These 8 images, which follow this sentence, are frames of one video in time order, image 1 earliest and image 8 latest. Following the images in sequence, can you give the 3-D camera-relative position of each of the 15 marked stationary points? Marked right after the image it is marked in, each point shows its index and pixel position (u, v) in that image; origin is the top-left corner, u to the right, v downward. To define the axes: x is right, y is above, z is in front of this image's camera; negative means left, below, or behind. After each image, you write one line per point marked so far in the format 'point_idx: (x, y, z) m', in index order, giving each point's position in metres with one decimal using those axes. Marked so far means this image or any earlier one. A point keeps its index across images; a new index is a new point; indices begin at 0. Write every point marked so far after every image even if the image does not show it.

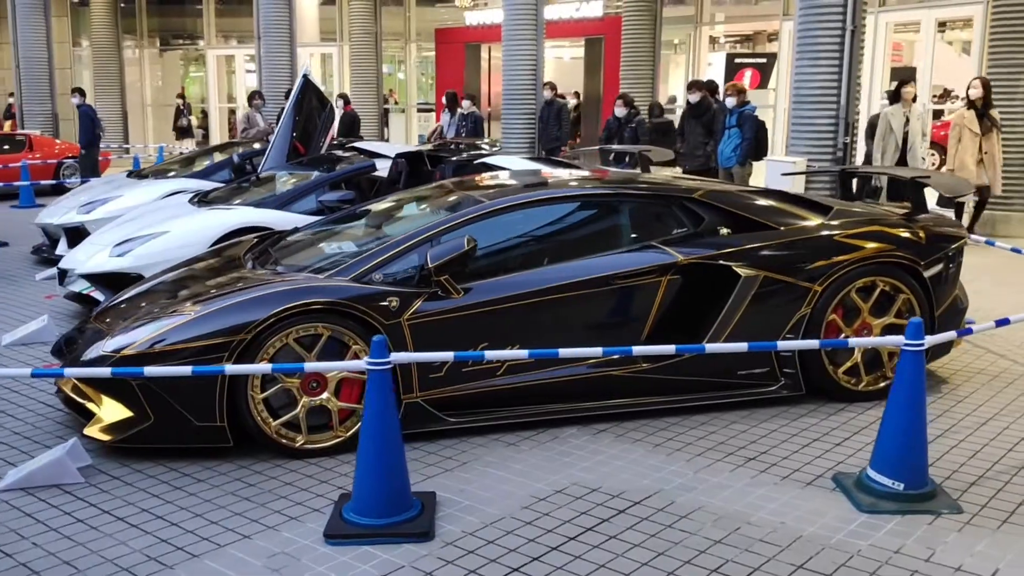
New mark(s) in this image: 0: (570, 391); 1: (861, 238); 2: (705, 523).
0: (+0.3, -0.6, +5.4) m
1: (+1.9, +0.3, +5.7) m
2: (+0.8, -1.0, +4.1) m
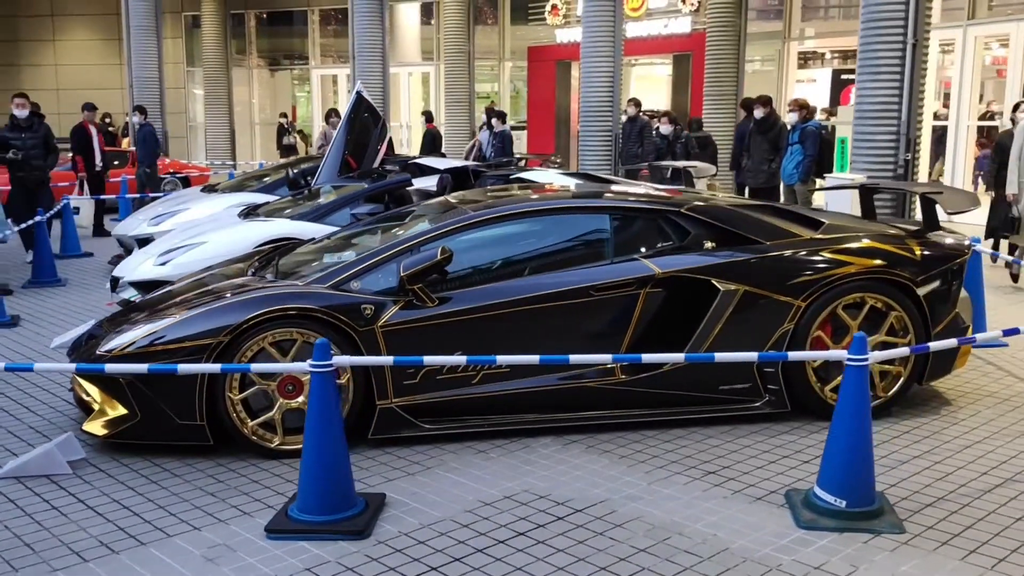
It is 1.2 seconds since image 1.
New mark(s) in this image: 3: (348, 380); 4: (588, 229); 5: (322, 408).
0: (+0.2, -0.6, +5.4) m
1: (+1.8, +0.2, +5.6) m
2: (+0.5, -1.0, +4.1) m
3: (-0.8, -0.5, +5.2) m
4: (+0.5, +0.3, +5.6) m
5: (-0.8, -0.5, +4.2) m
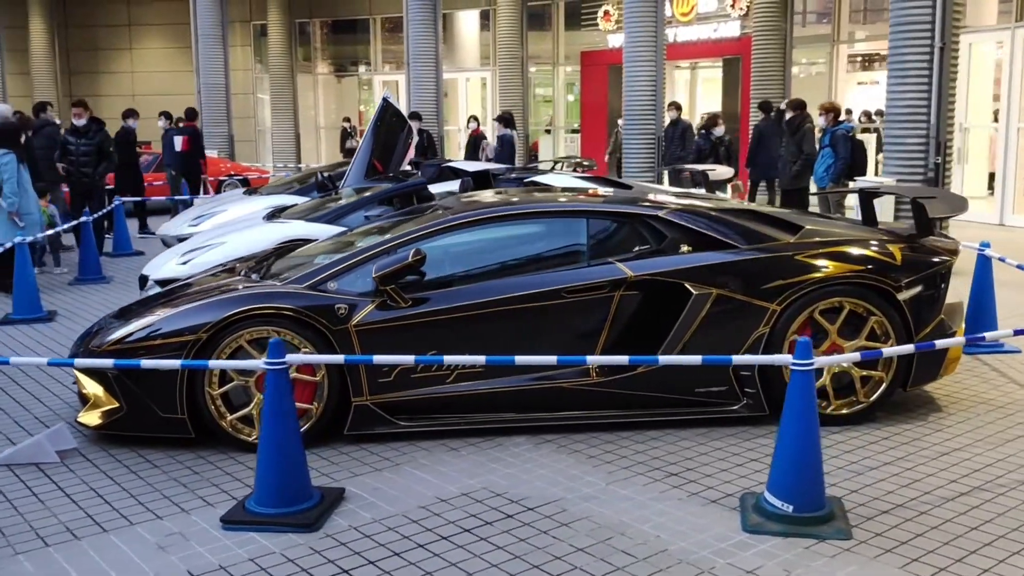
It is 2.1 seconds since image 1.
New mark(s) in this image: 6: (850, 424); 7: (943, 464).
0: (0.0, -0.6, +5.5) m
1: (+1.7, +0.2, +5.5) m
2: (+0.3, -1.0, +4.2) m
3: (-1.0, -0.5, +5.3) m
4: (+0.4, +0.3, +5.6) m
5: (-1.0, -0.5, +4.3) m
6: (+1.9, -0.7, +5.5) m
7: (+2.1, -0.9, +4.9) m
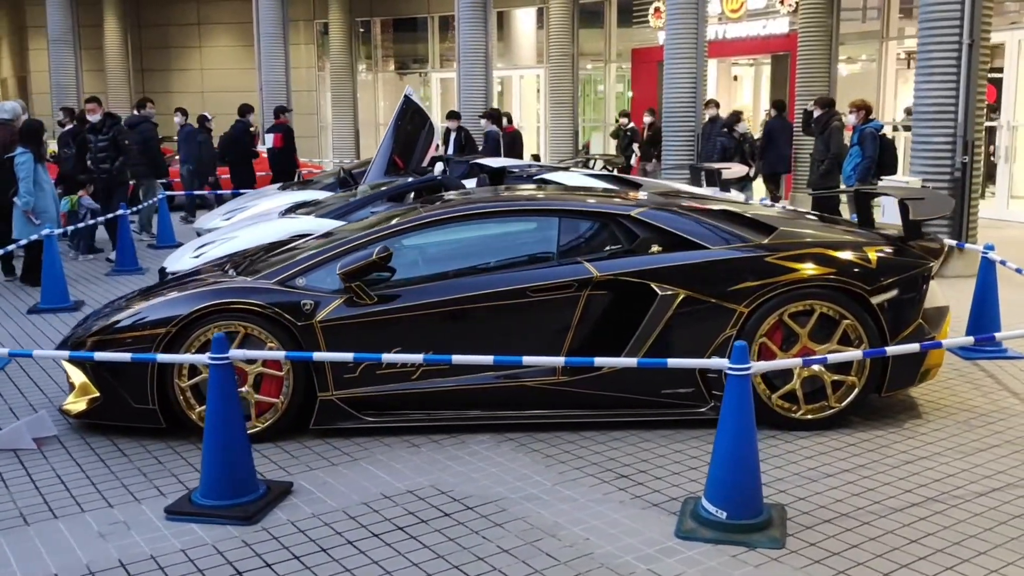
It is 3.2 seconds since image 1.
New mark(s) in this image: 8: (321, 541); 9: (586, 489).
0: (-0.2, -0.6, +5.4) m
1: (+1.5, +0.2, +5.4) m
2: (0.0, -1.0, +4.1) m
3: (-1.2, -0.5, +5.3) m
4: (+0.2, +0.3, +5.6) m
5: (-1.3, -0.5, +4.4) m
6: (+1.7, -0.8, +5.3) m
7: (+1.9, -0.9, +4.7) m
8: (-0.8, -1.0, +4.1) m
9: (+0.3, -0.9, +4.6) m
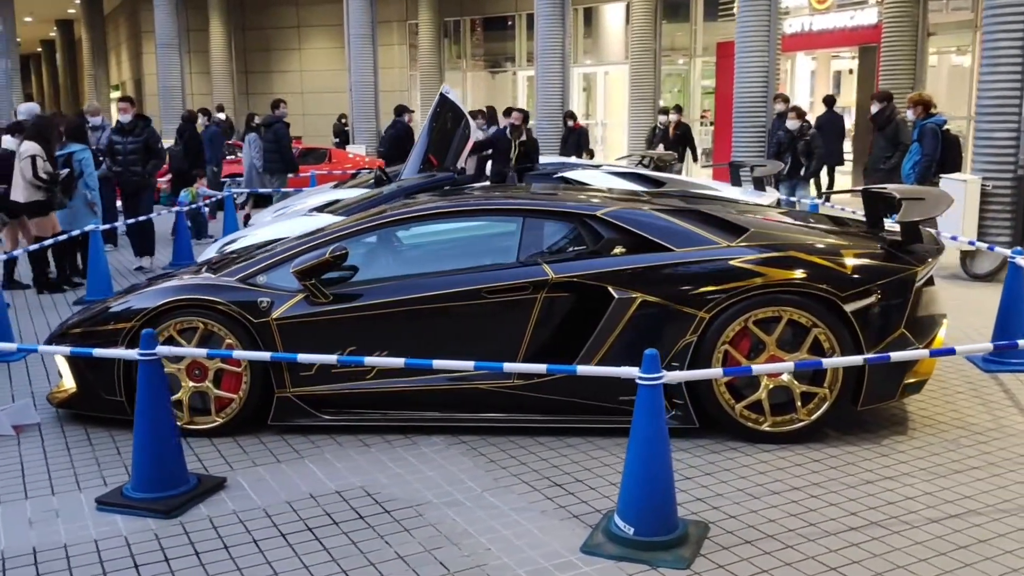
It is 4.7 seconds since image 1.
0: (-0.4, -0.6, +5.4) m
1: (+1.3, +0.1, +5.1) m
2: (-0.4, -1.0, +4.0) m
3: (-1.4, -0.4, +5.4) m
4: (0.0, +0.3, +5.5) m
5: (-1.6, -0.5, +4.5) m
6: (+1.4, -0.8, +5.1) m
7: (+1.5, -0.9, +4.4) m
8: (-1.2, -1.0, +4.1) m
9: (0.0, -0.9, +4.5) m
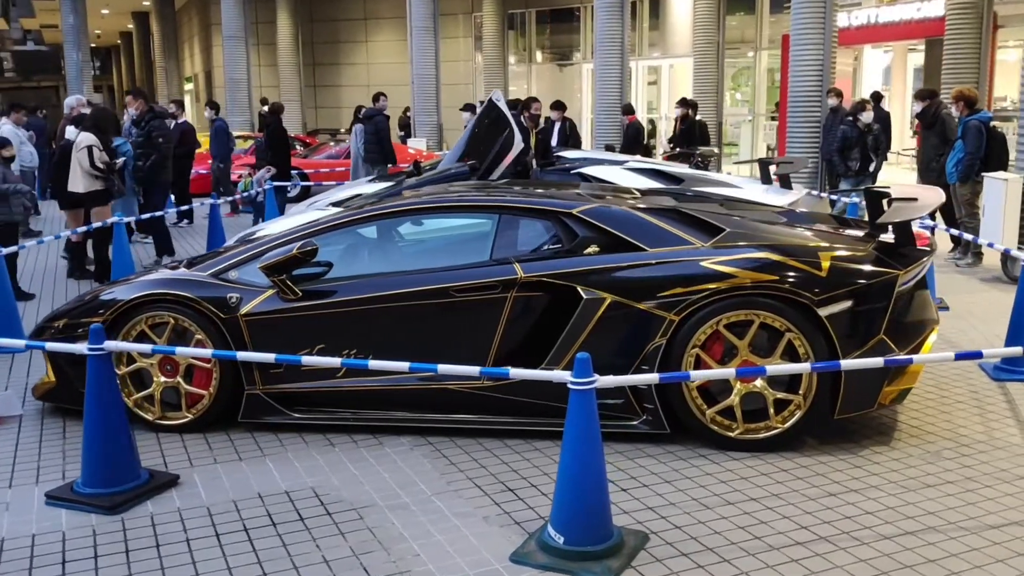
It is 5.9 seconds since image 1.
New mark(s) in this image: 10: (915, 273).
0: (-0.6, -0.6, +5.3) m
1: (+1.1, +0.1, +4.9) m
2: (-0.7, -1.0, +4.0) m
3: (-1.6, -0.4, +5.4) m
4: (-0.2, +0.3, +5.3) m
5: (-1.9, -0.4, +4.5) m
6: (+1.2, -0.8, +4.8) m
7: (+1.3, -0.9, +4.2) m
8: (-1.4, -1.0, +4.1) m
9: (-0.2, -0.9, +4.3) m
10: (+2.0, +0.1, +5.0) m
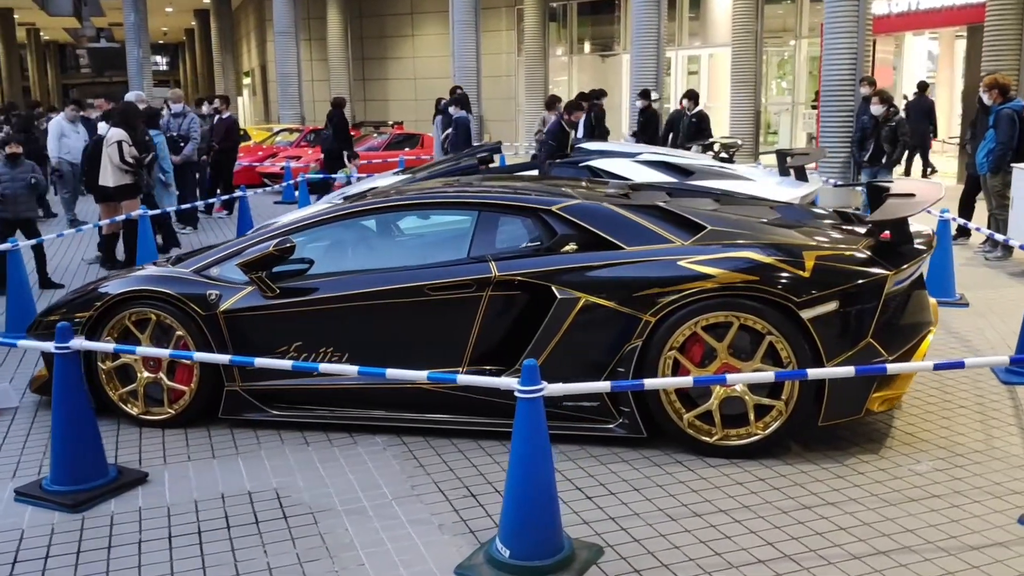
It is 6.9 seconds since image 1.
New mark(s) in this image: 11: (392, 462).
0: (-0.7, -0.6, +5.2) m
1: (+1.0, +0.1, +4.7) m
2: (-0.8, -1.0, +3.9) m
3: (-1.7, -0.4, +5.3) m
4: (-0.3, +0.3, +5.2) m
5: (-2.0, -0.4, +4.5) m
6: (+1.1, -0.8, +4.7) m
7: (+1.1, -0.9, +4.0) m
8: (-1.6, -1.0, +4.1) m
9: (-0.4, -0.9, +4.3) m
10: (+1.9, +0.1, +4.8) m
11: (-0.6, -0.8, +4.8) m
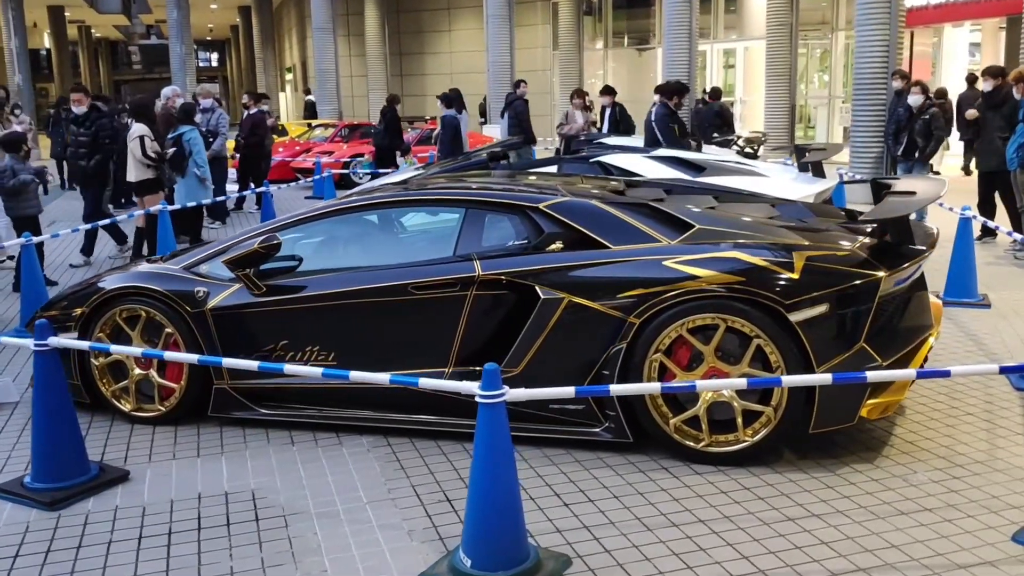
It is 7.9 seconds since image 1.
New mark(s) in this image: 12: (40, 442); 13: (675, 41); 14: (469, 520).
0: (-0.7, -0.6, +5.1) m
1: (+0.9, +0.1, +4.5) m
2: (-1.0, -1.0, +3.8) m
3: (-1.7, -0.4, +5.3) m
4: (-0.3, +0.3, +5.1) m
5: (-2.1, -0.4, +4.4) m
6: (+1.0, -0.8, +4.5) m
7: (+1.0, -0.9, +3.9) m
8: (-1.7, -1.0, +4.0) m
9: (-0.5, -0.9, +4.2) m
10: (+1.8, +0.1, +4.6) m
11: (-0.6, -0.8, +4.7) m
12: (-2.1, -0.7, +4.5) m
13: (+3.1, +4.8, +19.3) m
14: (-0.1, -0.8, +3.5) m
